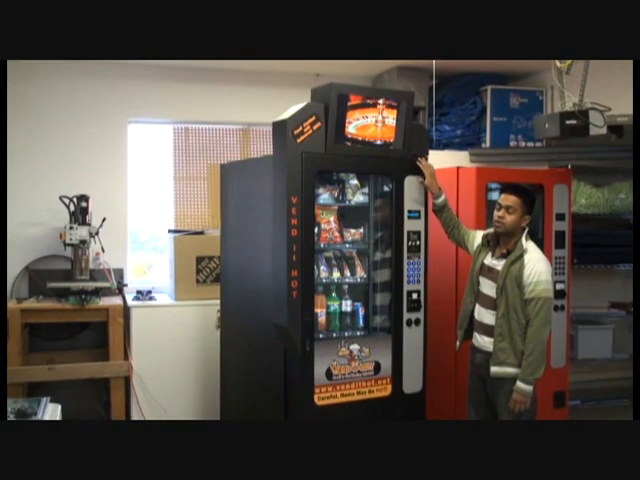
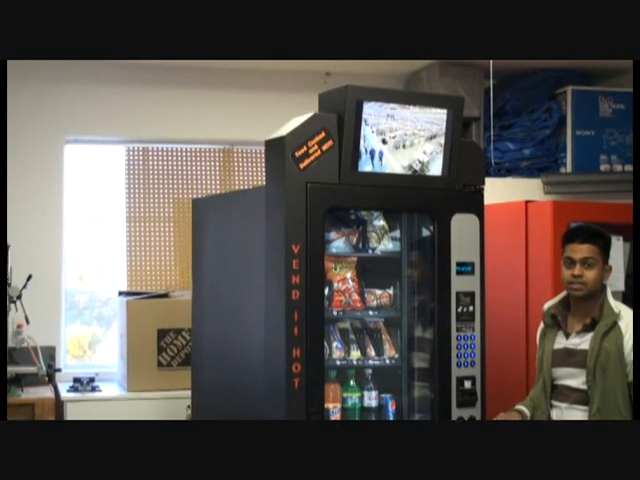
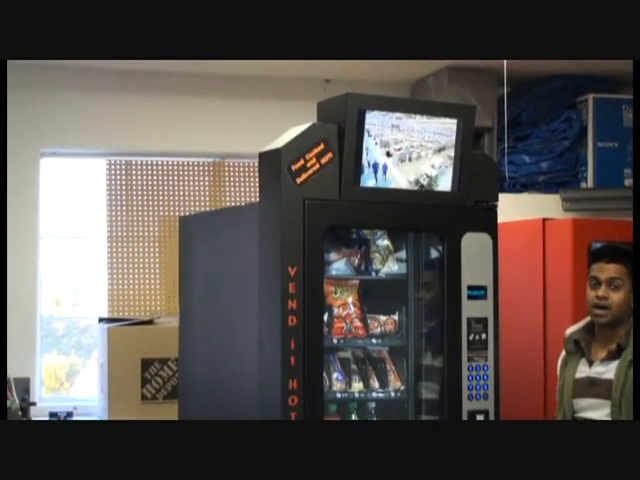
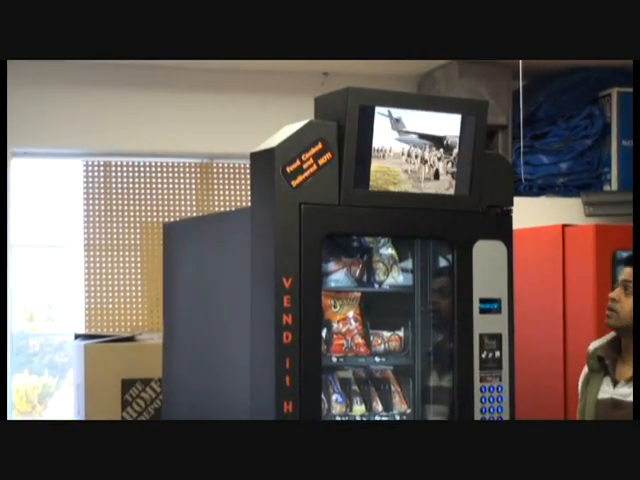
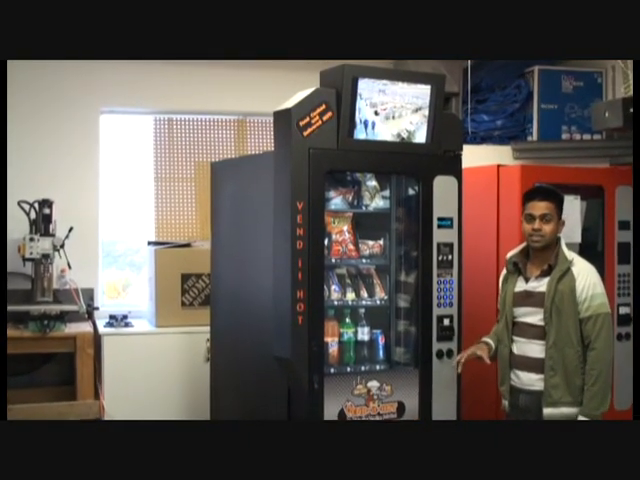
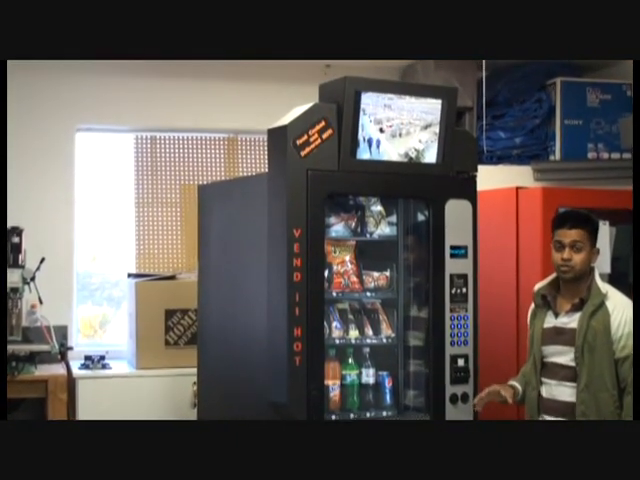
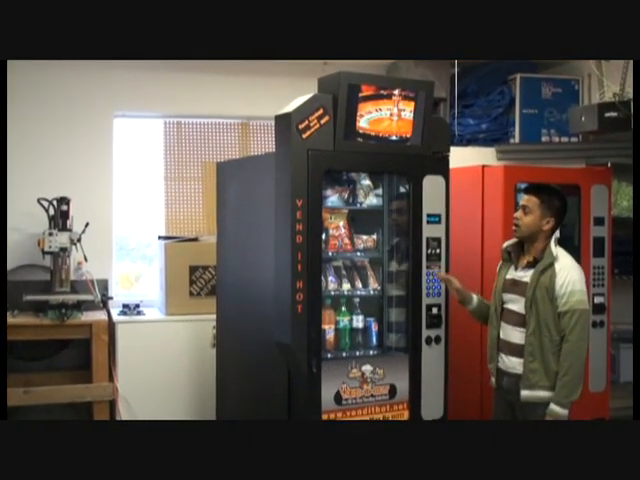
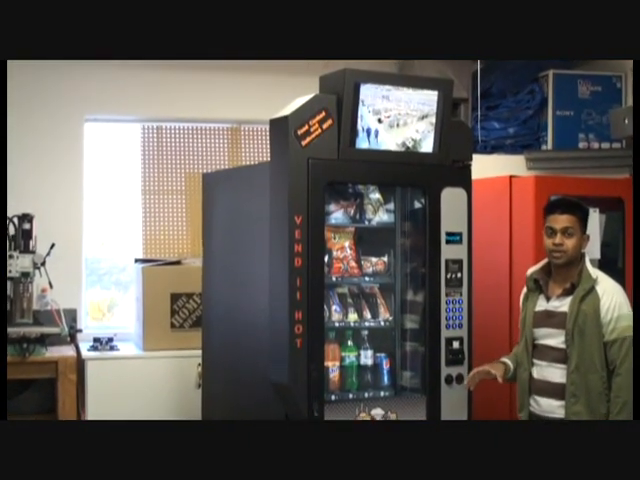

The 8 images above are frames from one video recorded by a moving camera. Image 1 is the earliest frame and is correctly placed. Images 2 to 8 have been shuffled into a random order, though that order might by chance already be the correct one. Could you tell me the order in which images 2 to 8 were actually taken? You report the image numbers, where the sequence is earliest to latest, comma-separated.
7, 5, 8, 6, 2, 3, 4
